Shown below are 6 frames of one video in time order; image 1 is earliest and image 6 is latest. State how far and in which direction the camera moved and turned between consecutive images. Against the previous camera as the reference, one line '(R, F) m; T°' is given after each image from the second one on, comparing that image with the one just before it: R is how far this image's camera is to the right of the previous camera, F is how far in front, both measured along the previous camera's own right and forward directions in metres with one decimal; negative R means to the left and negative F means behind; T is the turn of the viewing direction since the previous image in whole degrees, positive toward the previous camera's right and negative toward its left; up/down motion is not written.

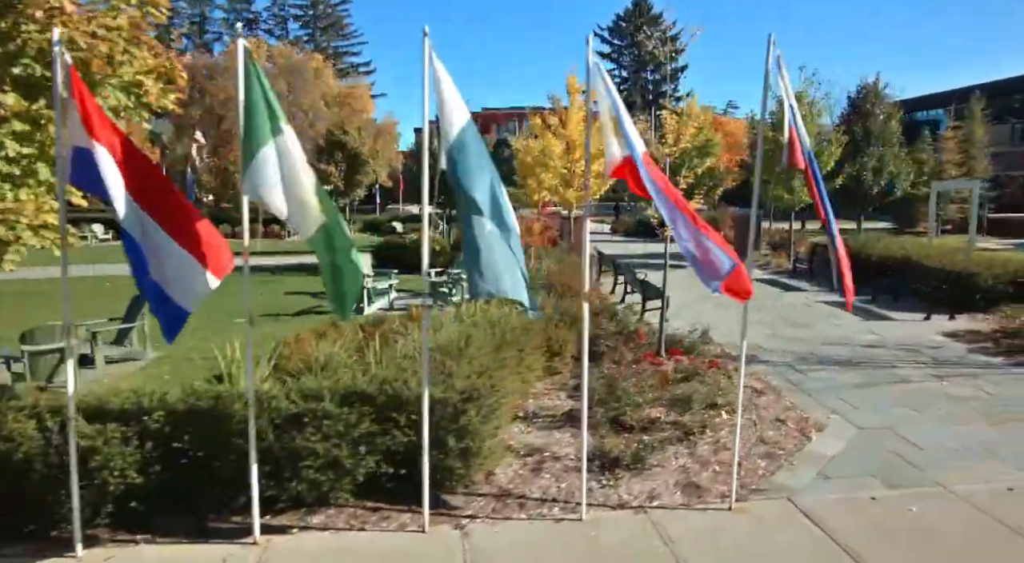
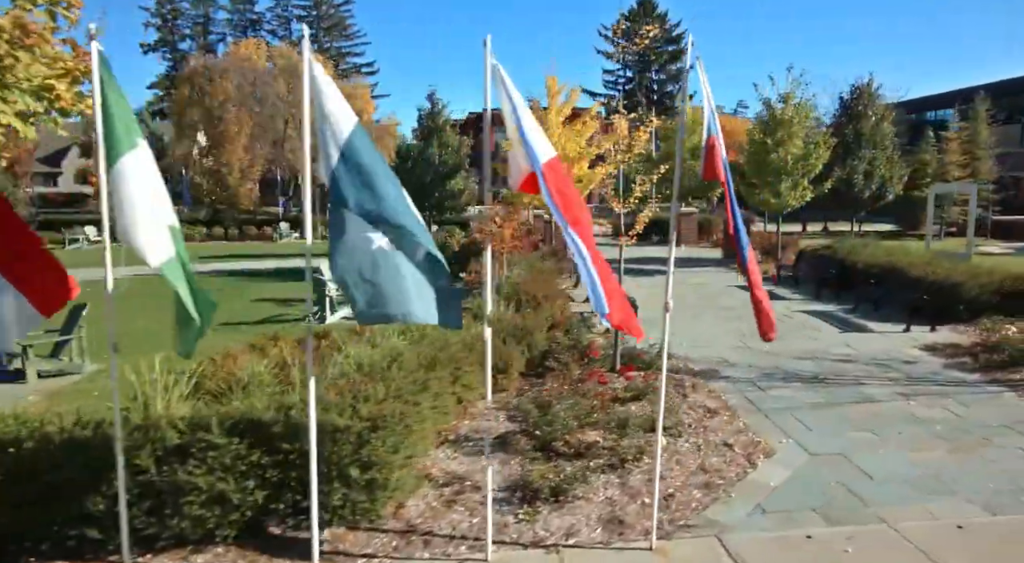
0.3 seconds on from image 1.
(+0.7, +0.4) m; -1°
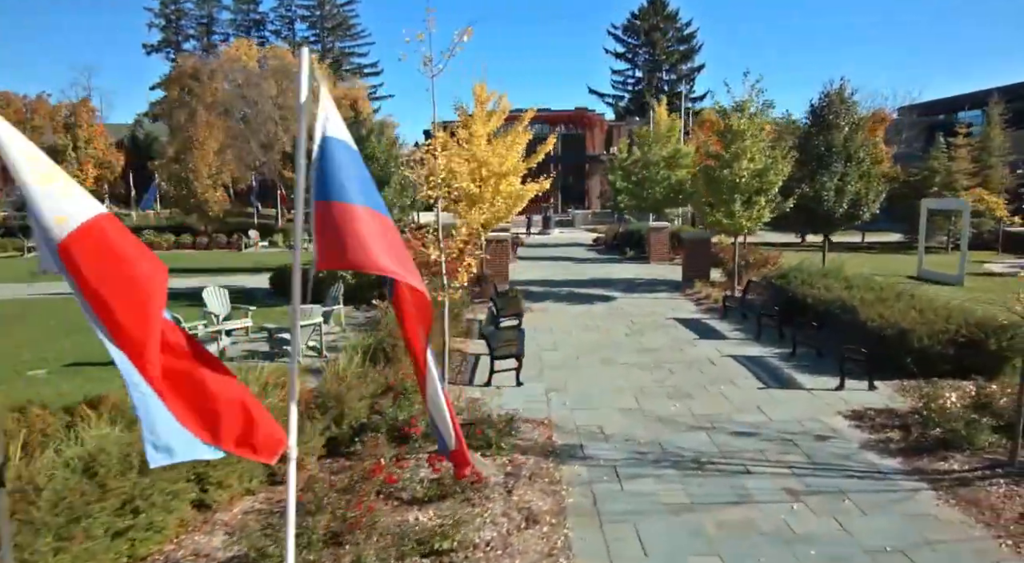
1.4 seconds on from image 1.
(+2.1, +1.5) m; -2°
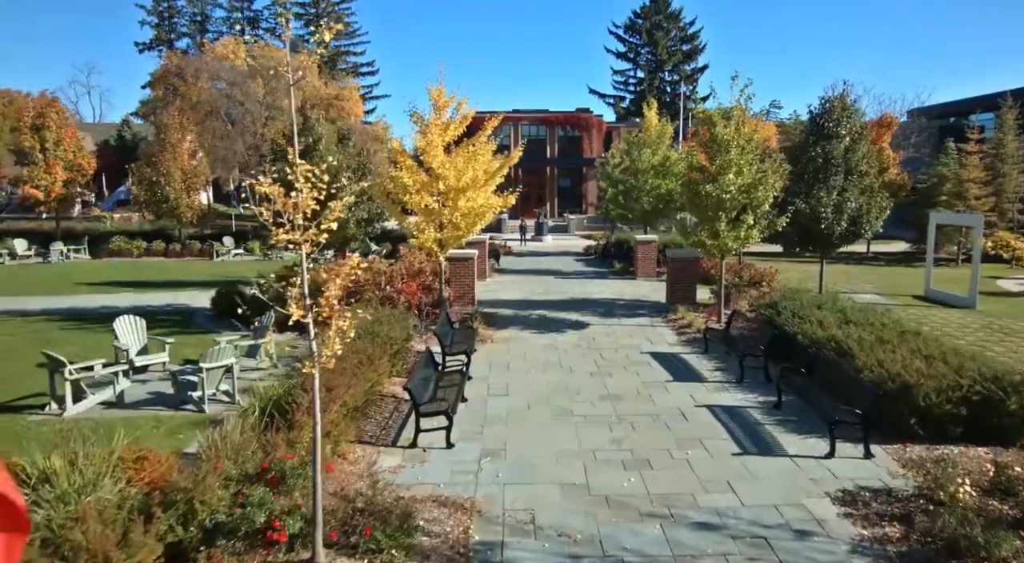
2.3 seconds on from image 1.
(+0.8, +1.5) m; 0°
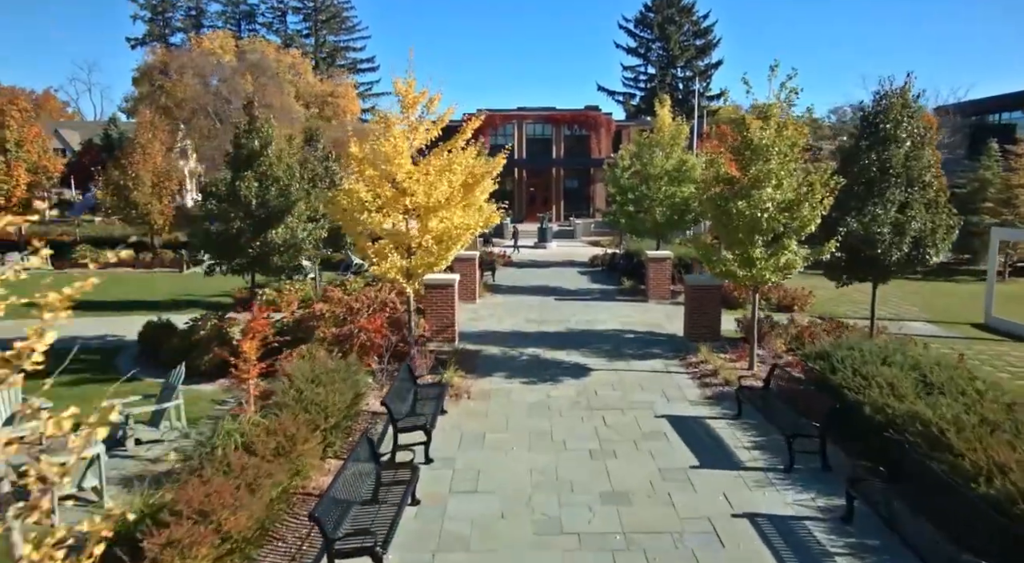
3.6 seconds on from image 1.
(+0.4, +2.6) m; -1°
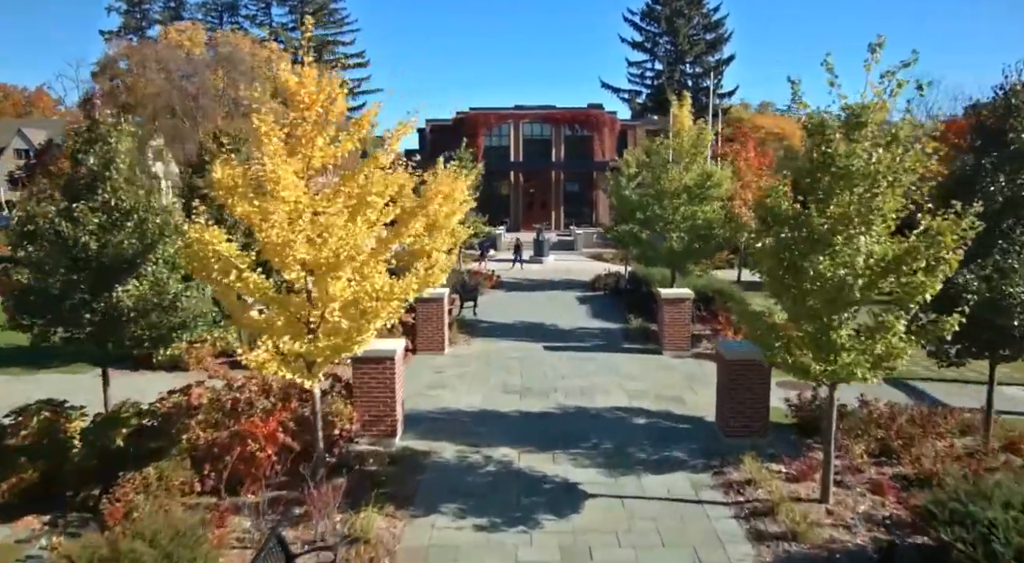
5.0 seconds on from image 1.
(+0.5, +3.8) m; 0°
